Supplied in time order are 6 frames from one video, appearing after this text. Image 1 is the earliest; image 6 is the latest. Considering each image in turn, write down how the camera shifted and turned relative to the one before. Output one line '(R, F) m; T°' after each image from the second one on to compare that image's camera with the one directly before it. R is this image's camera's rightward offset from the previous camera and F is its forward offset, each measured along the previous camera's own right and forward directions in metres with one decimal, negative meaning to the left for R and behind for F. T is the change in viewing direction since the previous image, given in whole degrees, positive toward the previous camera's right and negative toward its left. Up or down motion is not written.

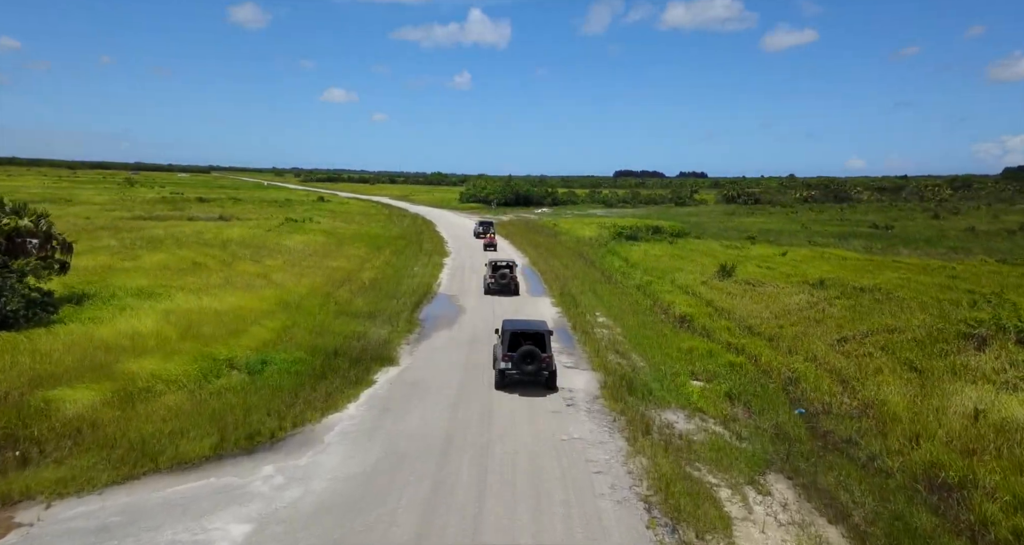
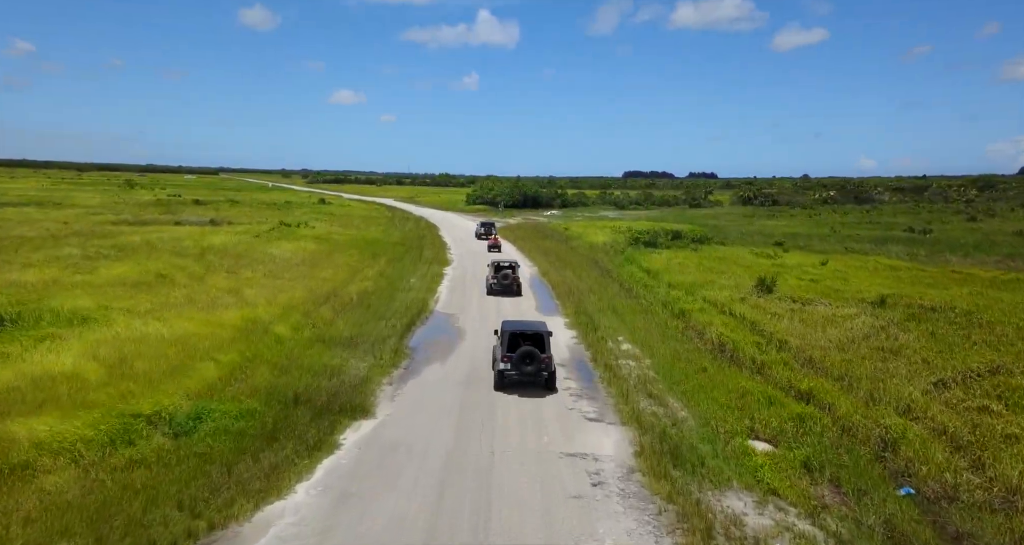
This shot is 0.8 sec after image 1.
(0.0, +4.1) m; -1°
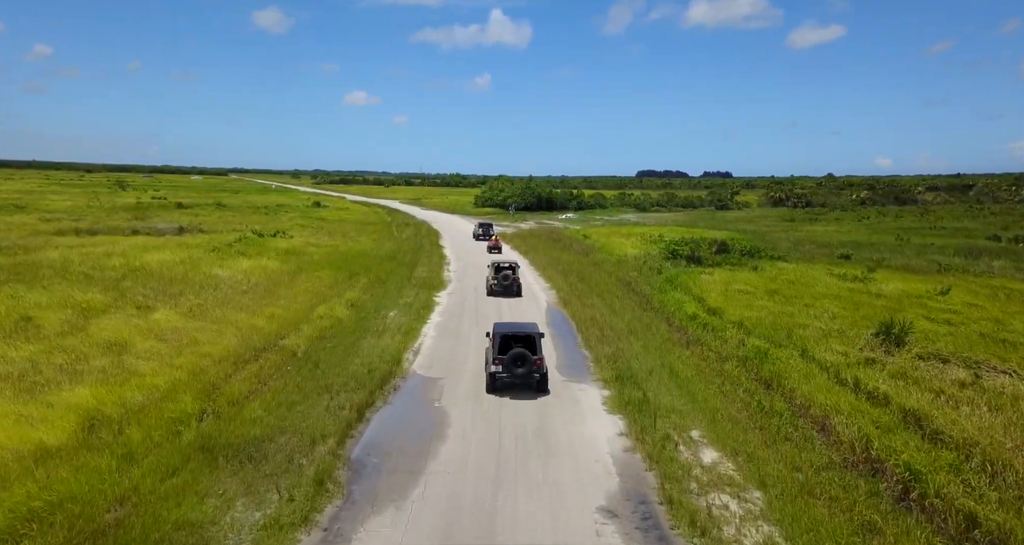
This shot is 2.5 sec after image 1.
(0.0, +8.7) m; -1°
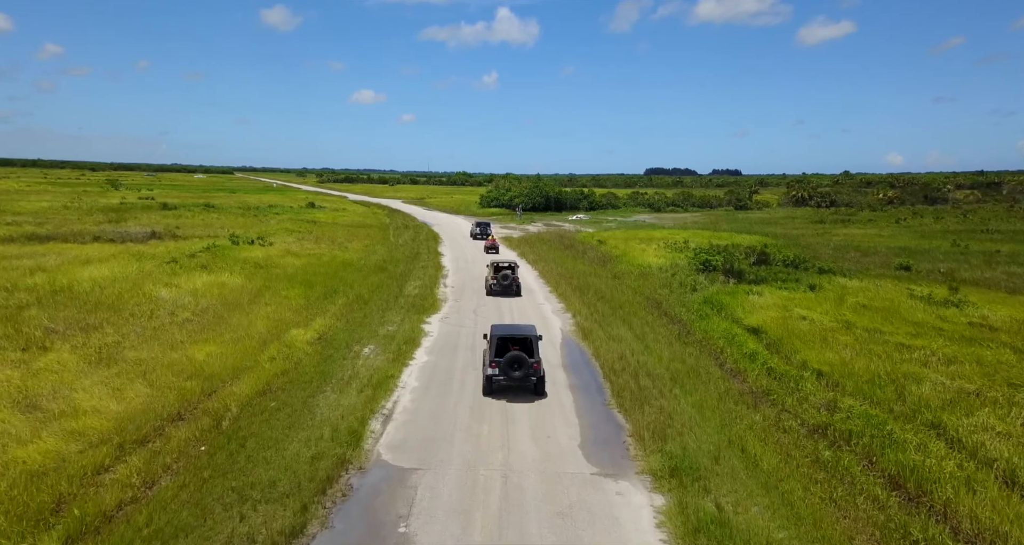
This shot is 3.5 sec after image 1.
(0.0, +5.8) m; -1°
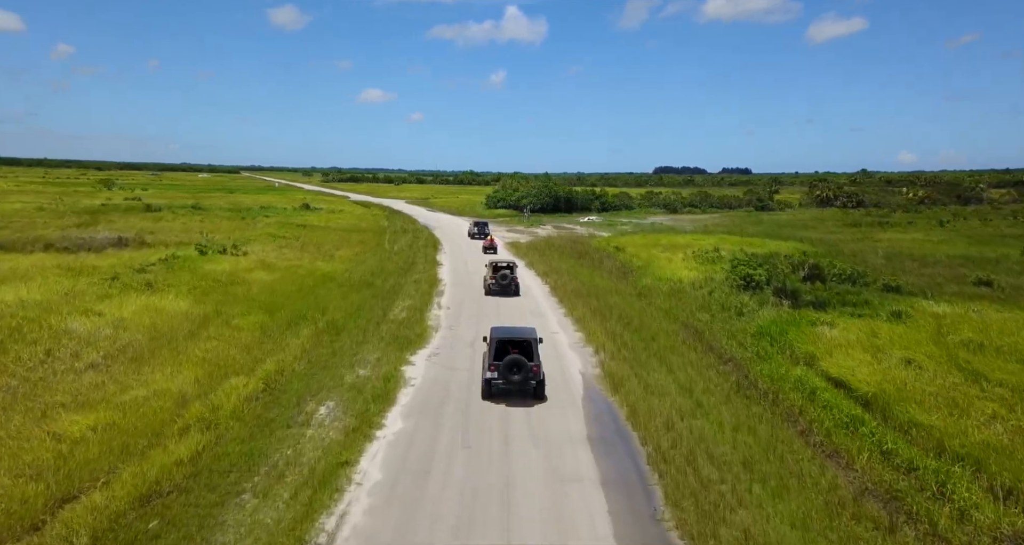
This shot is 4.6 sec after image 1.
(0.0, +5.7) m; -1°
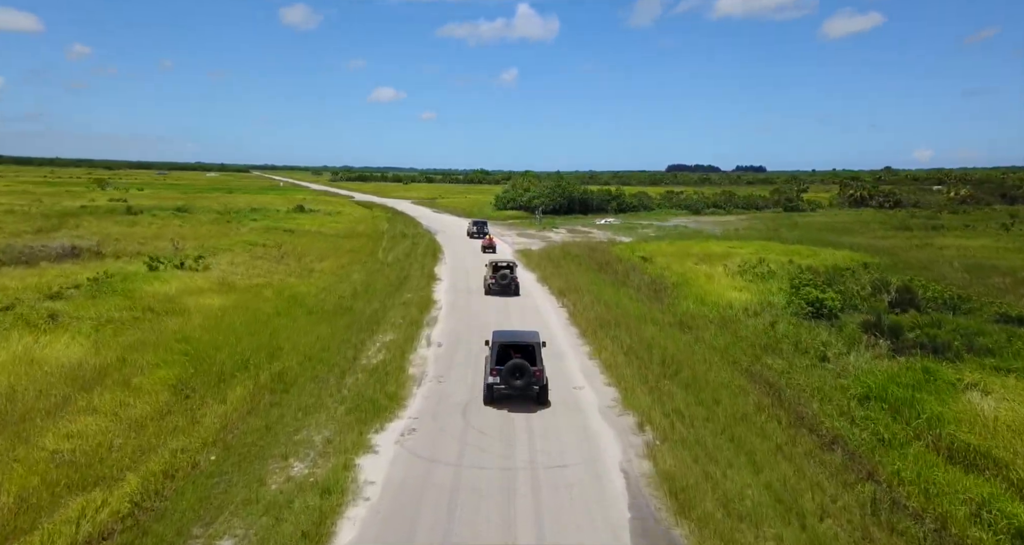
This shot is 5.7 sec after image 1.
(+0.1, +6.5) m; -1°
